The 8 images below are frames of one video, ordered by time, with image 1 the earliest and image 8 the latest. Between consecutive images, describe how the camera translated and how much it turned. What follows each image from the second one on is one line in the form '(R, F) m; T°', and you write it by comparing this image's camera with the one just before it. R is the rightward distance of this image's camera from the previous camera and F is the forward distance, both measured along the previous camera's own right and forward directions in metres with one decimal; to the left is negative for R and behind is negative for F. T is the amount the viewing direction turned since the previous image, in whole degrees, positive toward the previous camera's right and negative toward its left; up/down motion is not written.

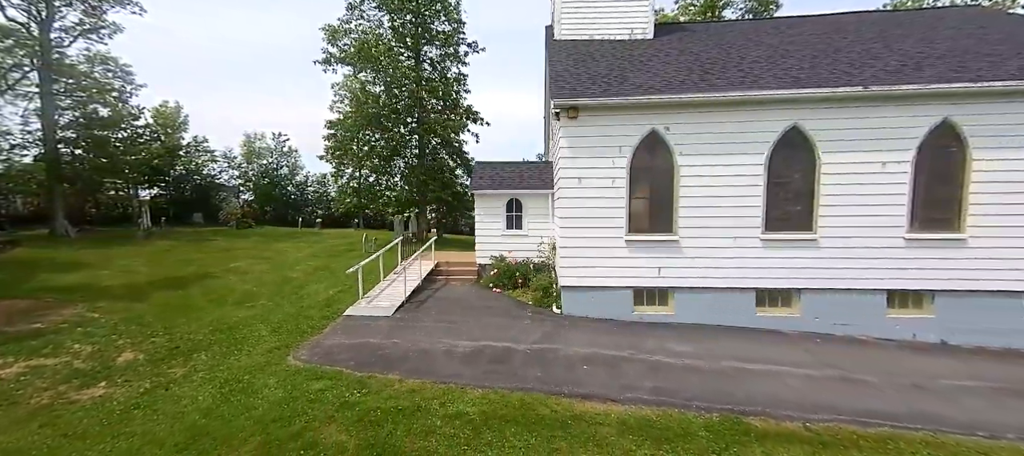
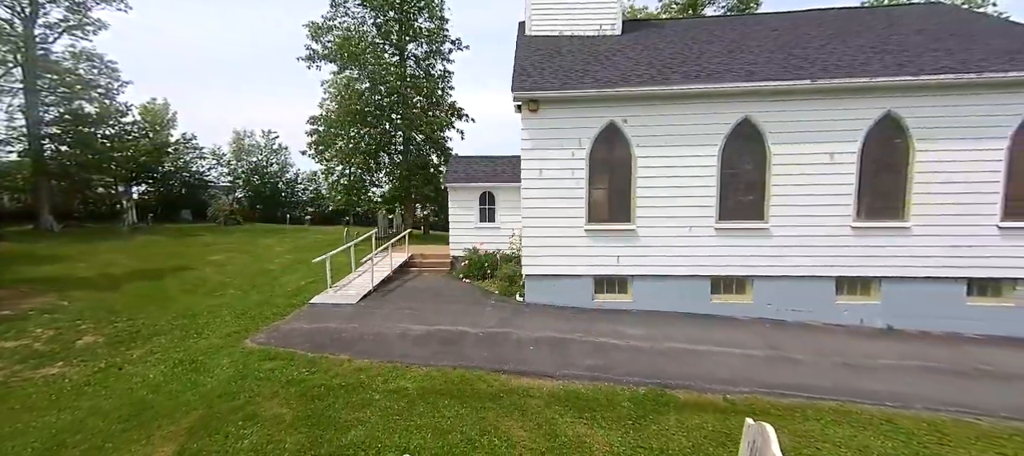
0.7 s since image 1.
(+0.8, -0.2) m; 0°
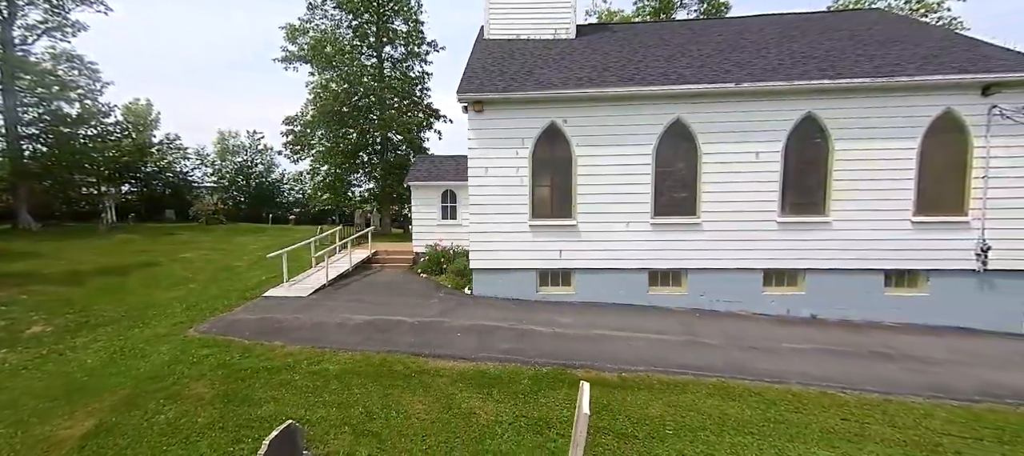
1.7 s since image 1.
(+1.2, -0.4) m; +1°
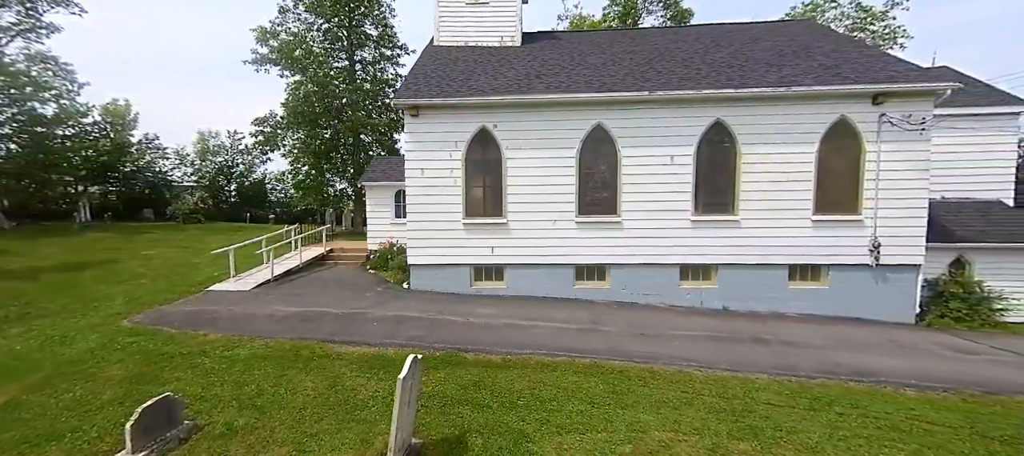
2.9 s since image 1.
(+1.5, -0.6) m; +1°
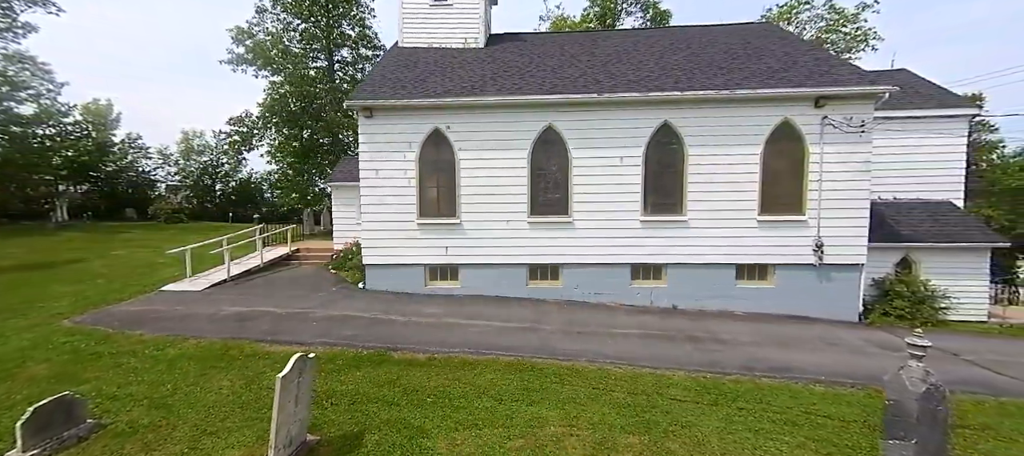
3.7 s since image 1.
(+1.1, -0.1) m; +1°
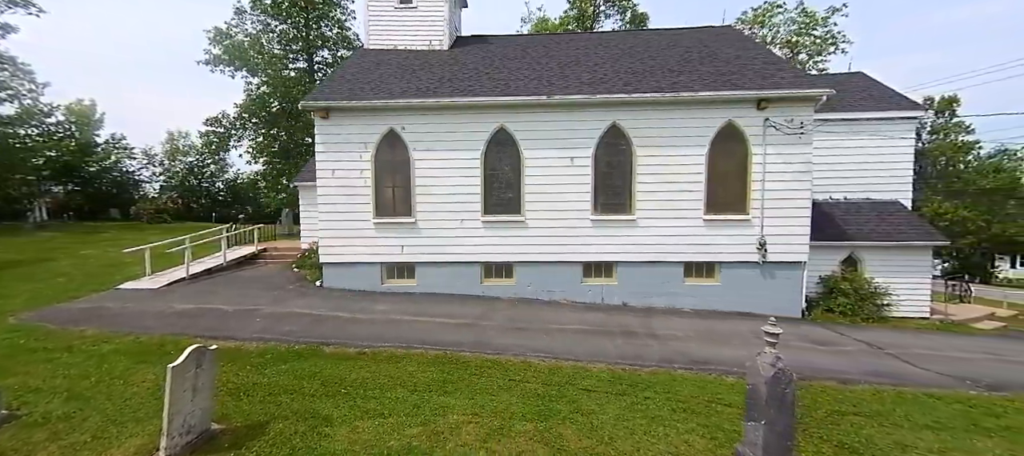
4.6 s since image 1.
(+1.1, -0.2) m; +1°
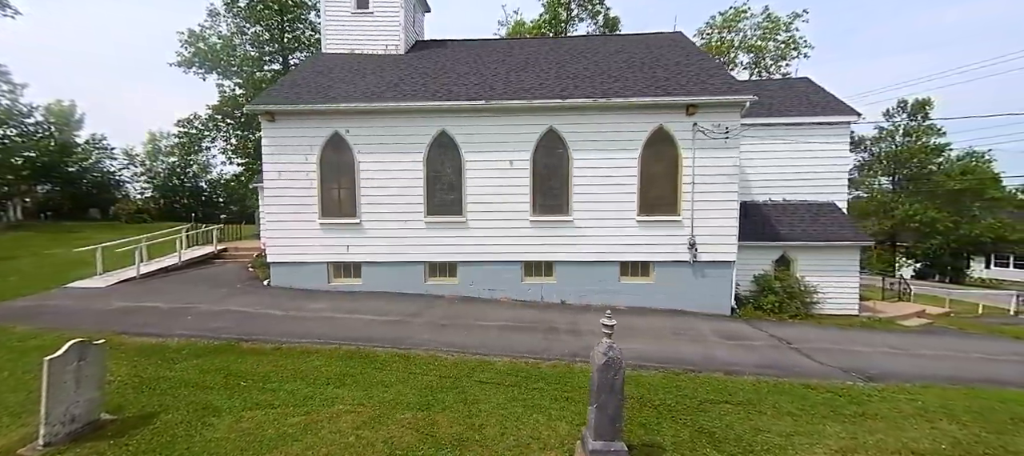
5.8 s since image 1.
(+1.4, -0.3) m; +1°
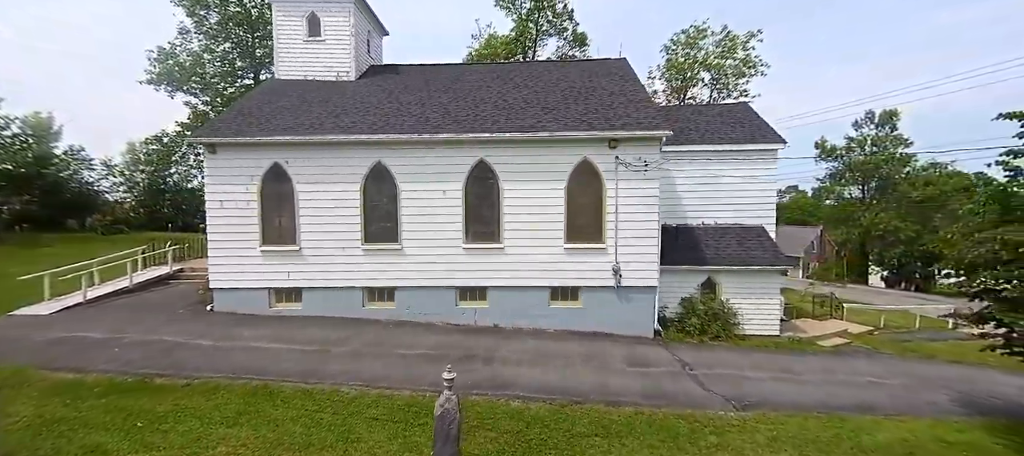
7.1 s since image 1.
(+1.7, -0.5) m; +1°
